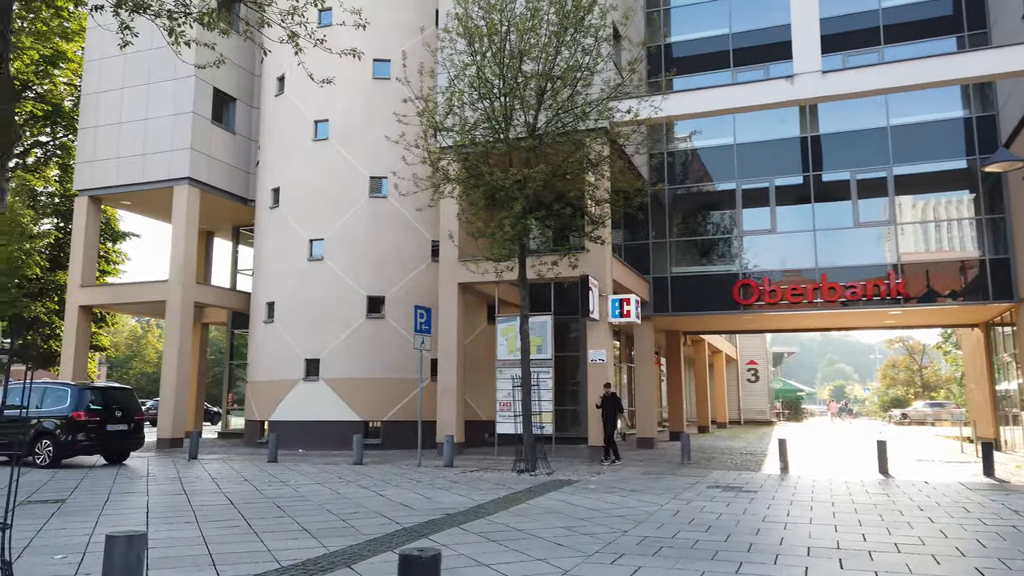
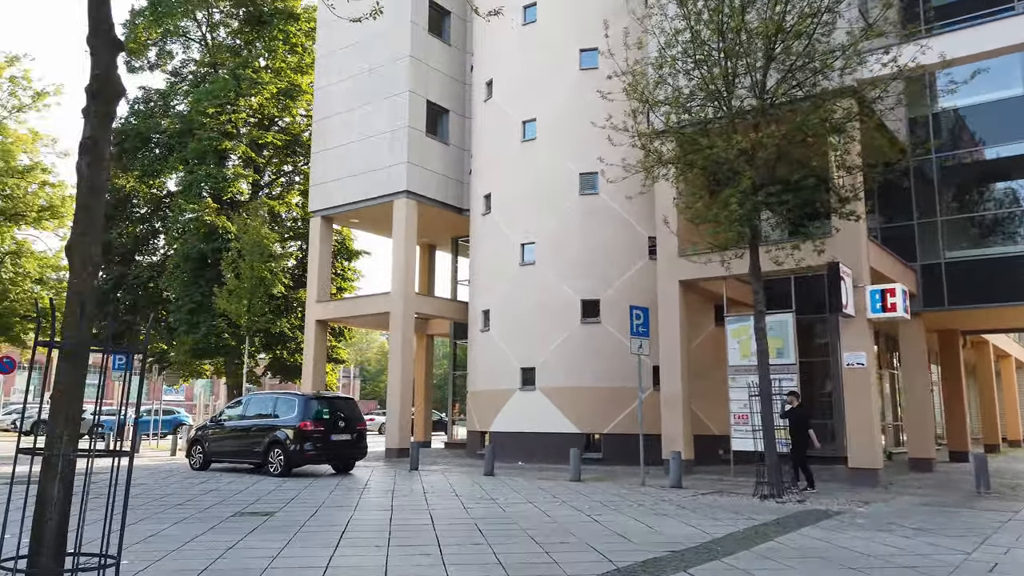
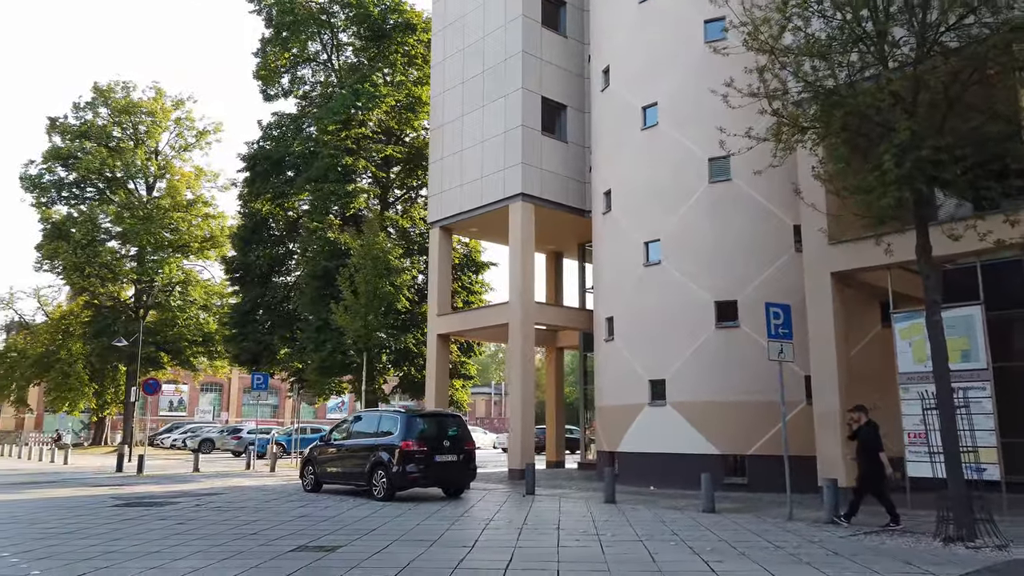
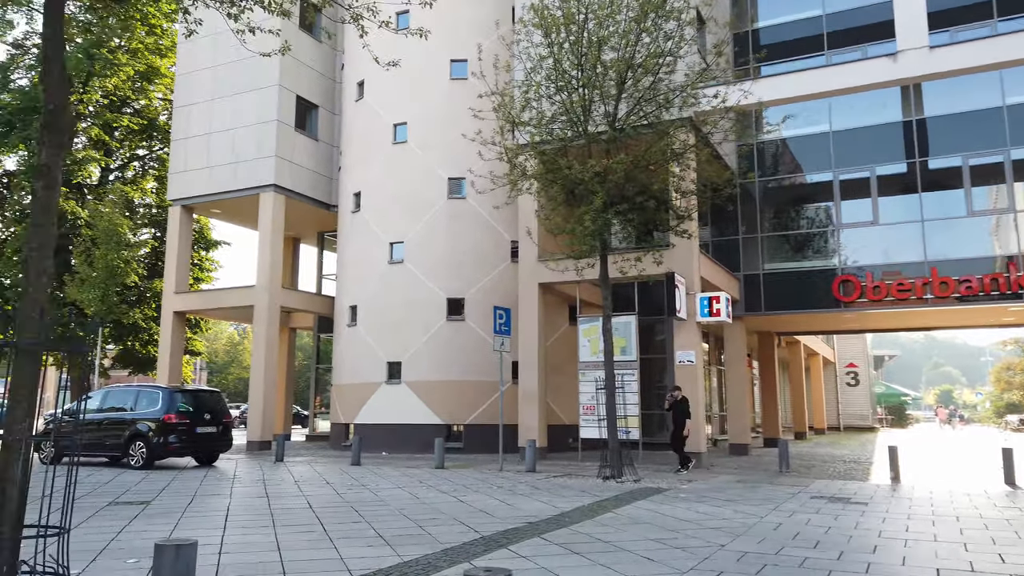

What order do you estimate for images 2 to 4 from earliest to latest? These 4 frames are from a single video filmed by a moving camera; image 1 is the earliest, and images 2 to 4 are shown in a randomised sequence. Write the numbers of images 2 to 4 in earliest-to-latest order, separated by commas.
4, 2, 3
